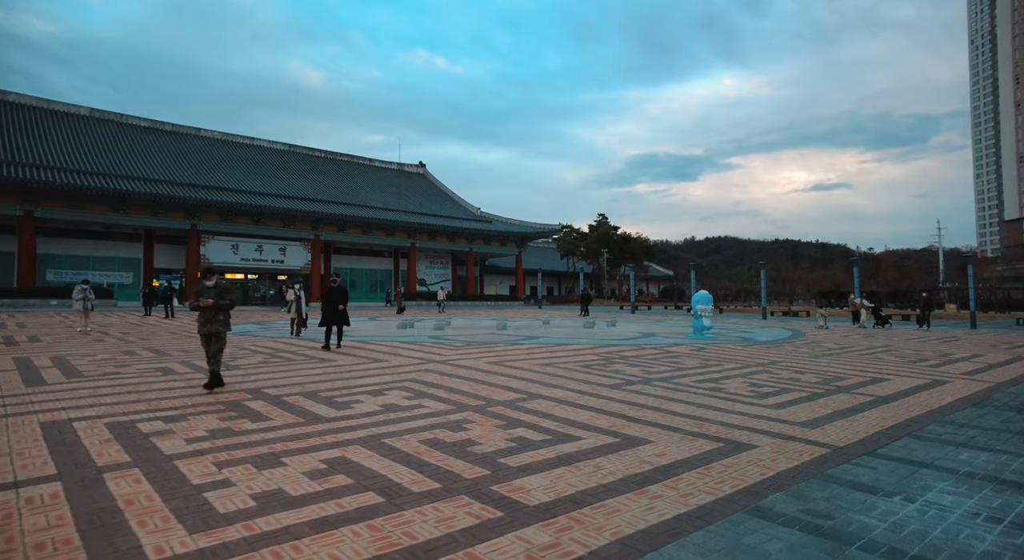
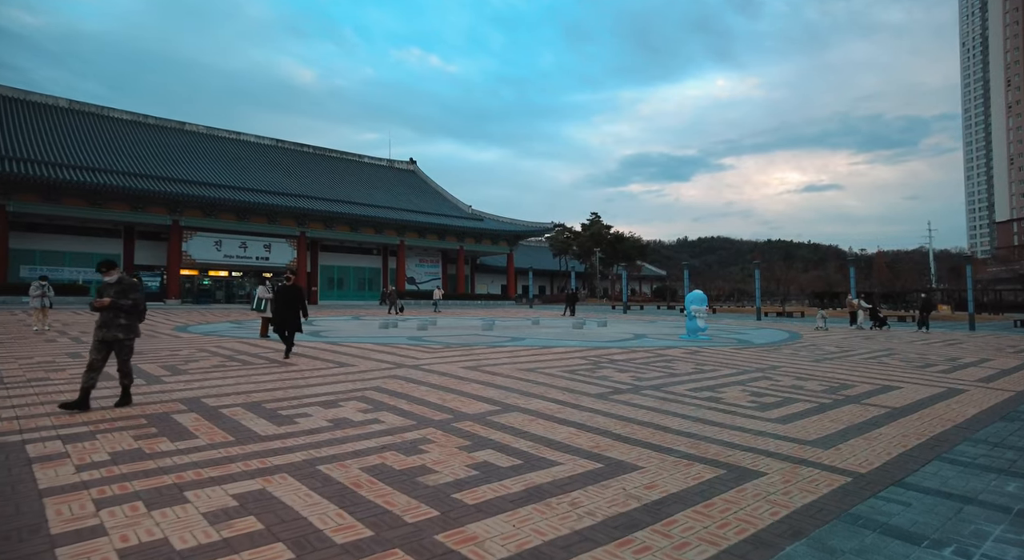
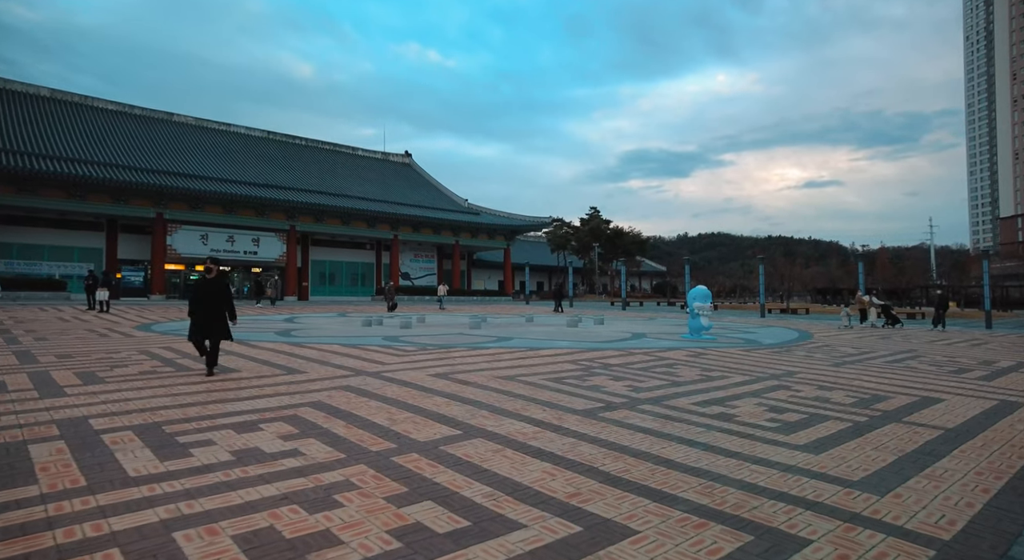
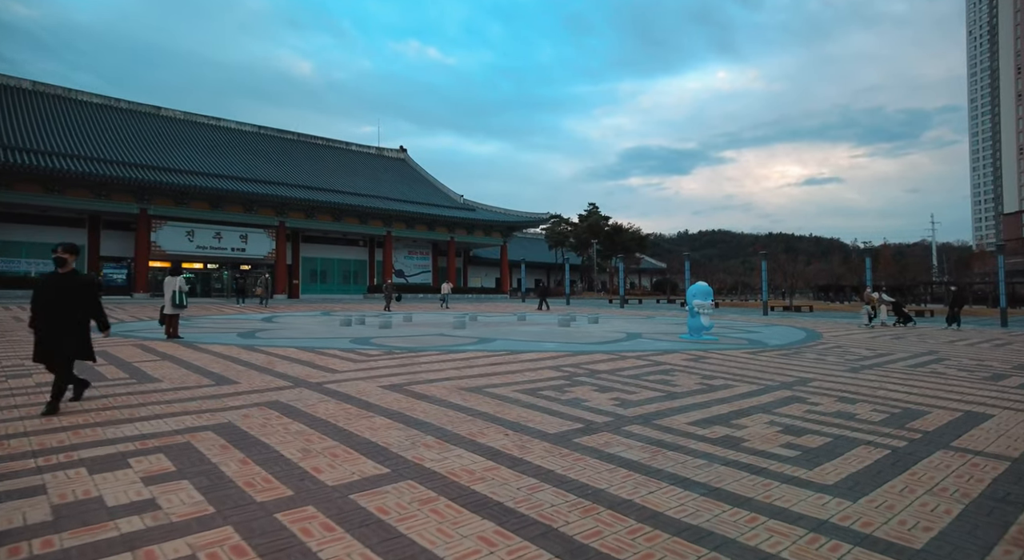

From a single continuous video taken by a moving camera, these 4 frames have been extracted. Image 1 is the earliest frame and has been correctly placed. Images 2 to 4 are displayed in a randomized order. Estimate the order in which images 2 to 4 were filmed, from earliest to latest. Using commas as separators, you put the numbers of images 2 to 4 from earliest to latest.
2, 3, 4
